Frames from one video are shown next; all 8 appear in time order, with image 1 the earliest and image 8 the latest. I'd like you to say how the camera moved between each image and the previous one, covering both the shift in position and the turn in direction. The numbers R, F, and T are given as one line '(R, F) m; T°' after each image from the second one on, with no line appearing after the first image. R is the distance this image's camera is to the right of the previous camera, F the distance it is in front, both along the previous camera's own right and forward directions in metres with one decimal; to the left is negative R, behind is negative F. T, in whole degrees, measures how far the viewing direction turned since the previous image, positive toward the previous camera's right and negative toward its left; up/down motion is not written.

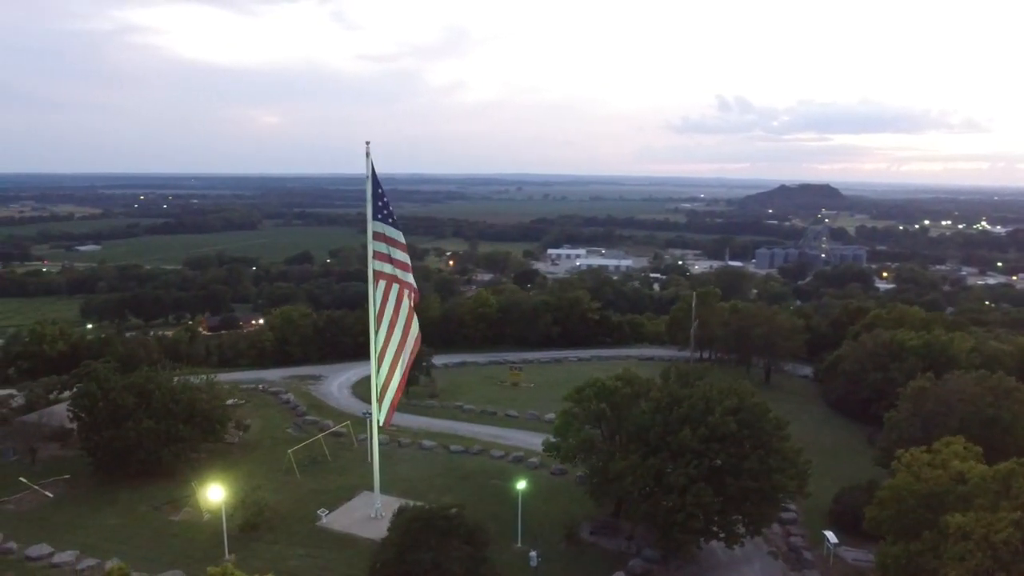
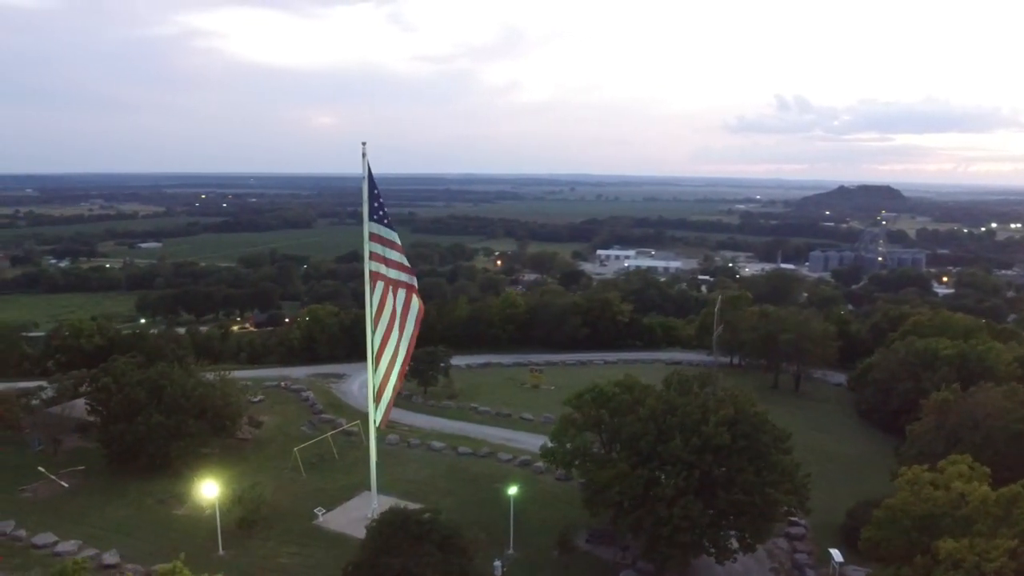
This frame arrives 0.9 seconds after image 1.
(+1.5, +0.4) m; -4°
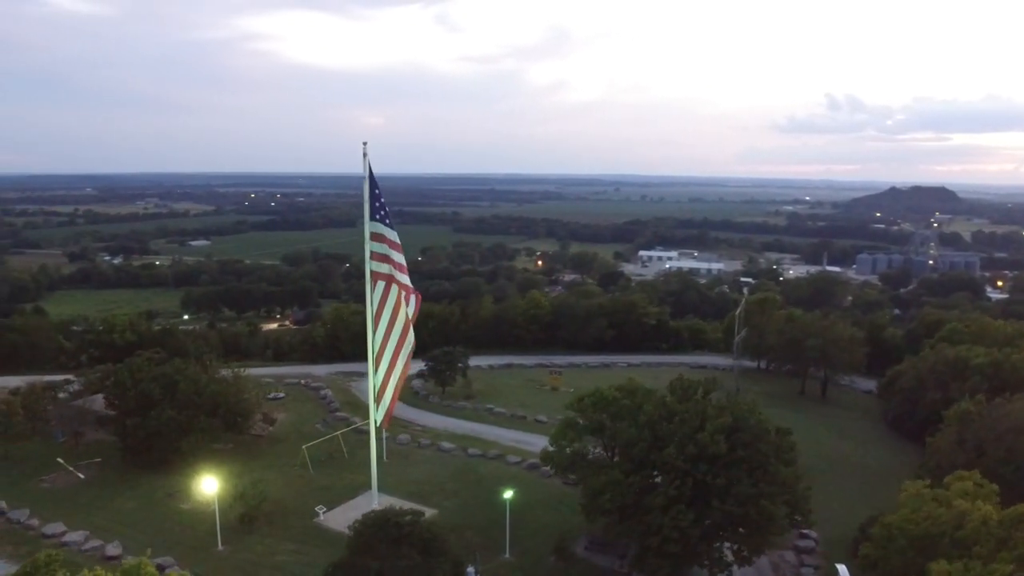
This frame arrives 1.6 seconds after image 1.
(+1.2, +0.3) m; -3°
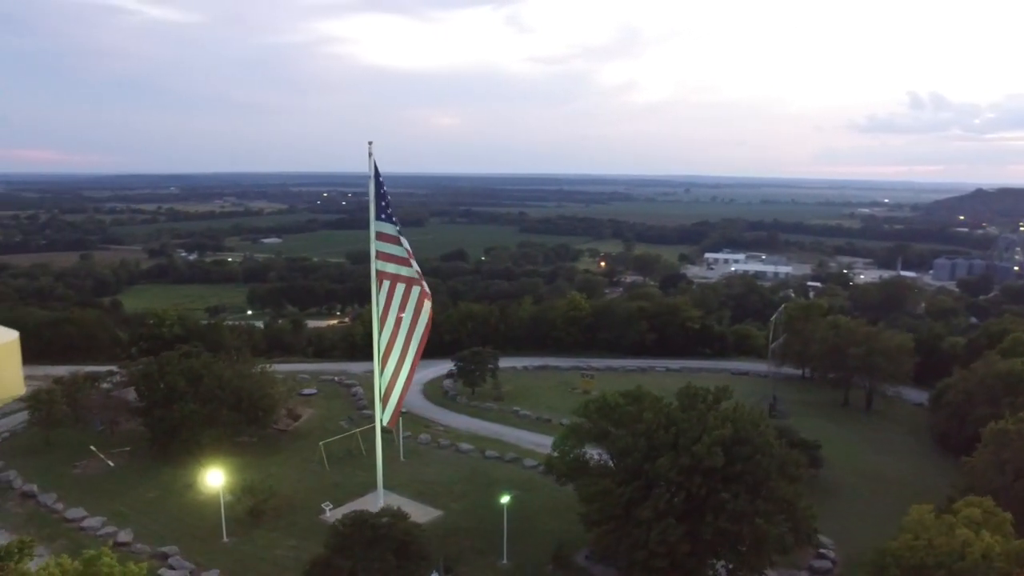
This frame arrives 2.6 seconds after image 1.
(+1.7, +0.4) m; -5°
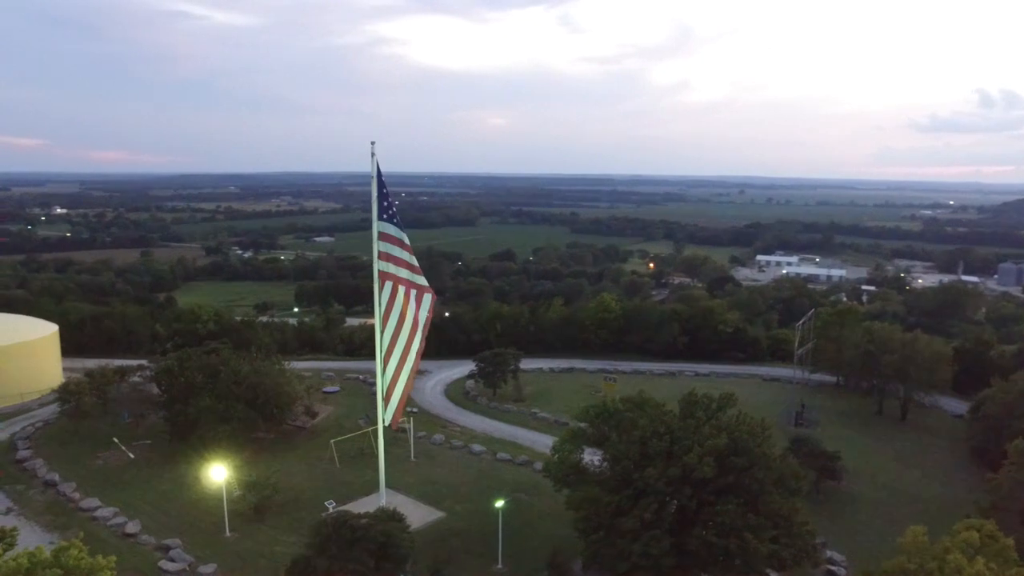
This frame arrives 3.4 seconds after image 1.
(+1.4, +0.3) m; -4°
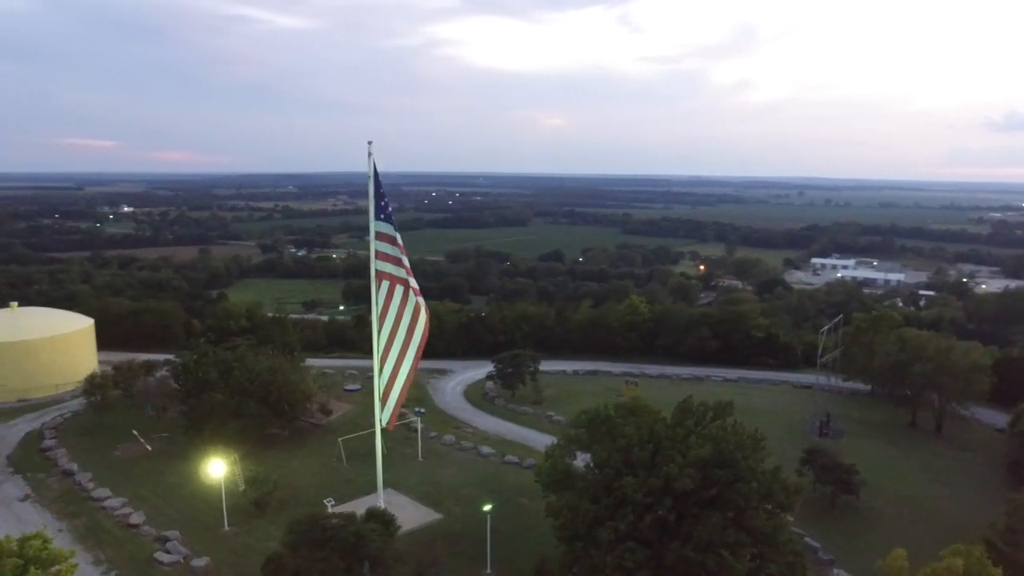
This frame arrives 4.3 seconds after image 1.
(+1.6, +0.3) m; -4°
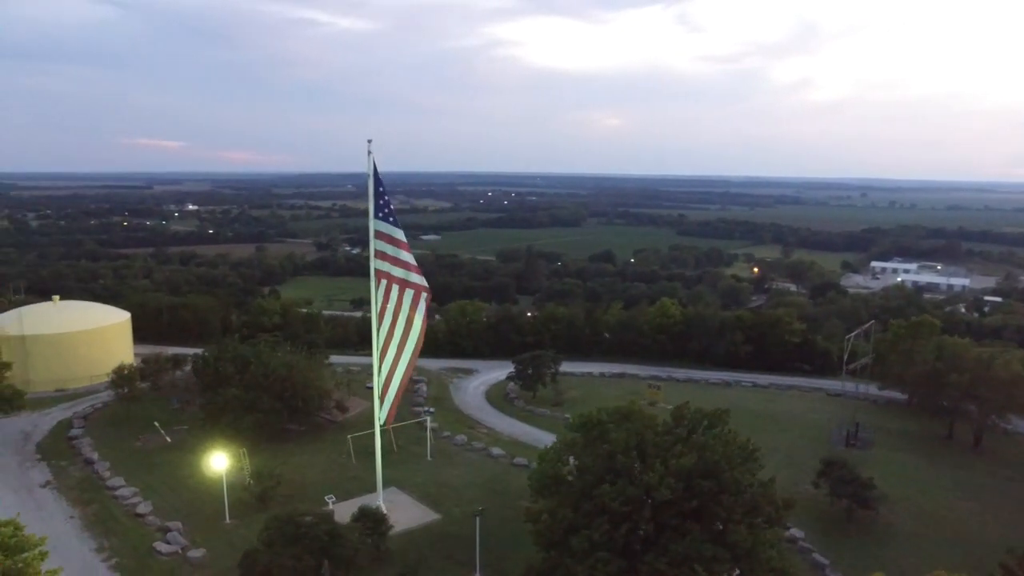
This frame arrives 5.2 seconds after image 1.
(+1.6, +0.3) m; -4°
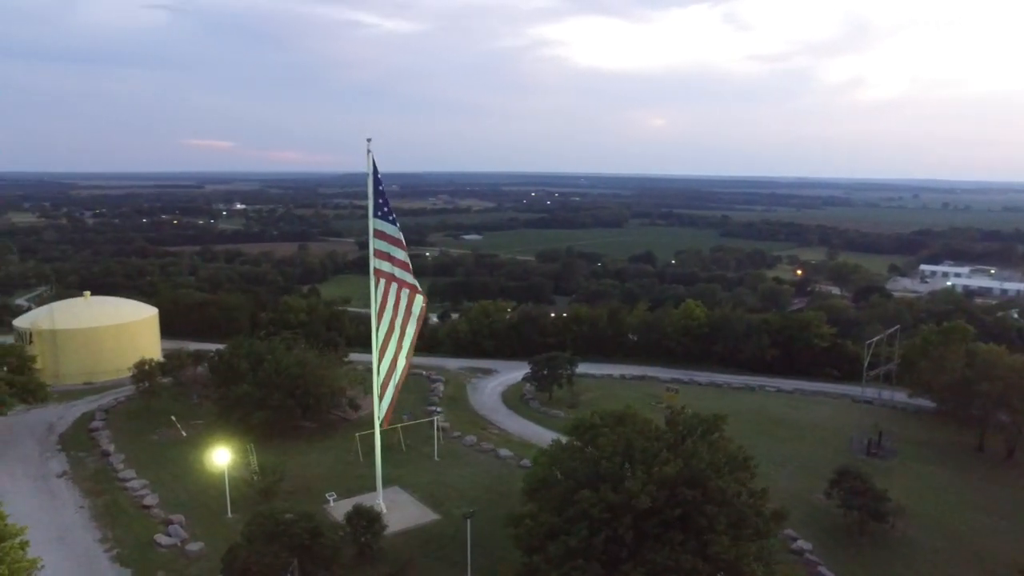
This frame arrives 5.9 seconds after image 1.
(+1.2, +0.3) m; -3°
